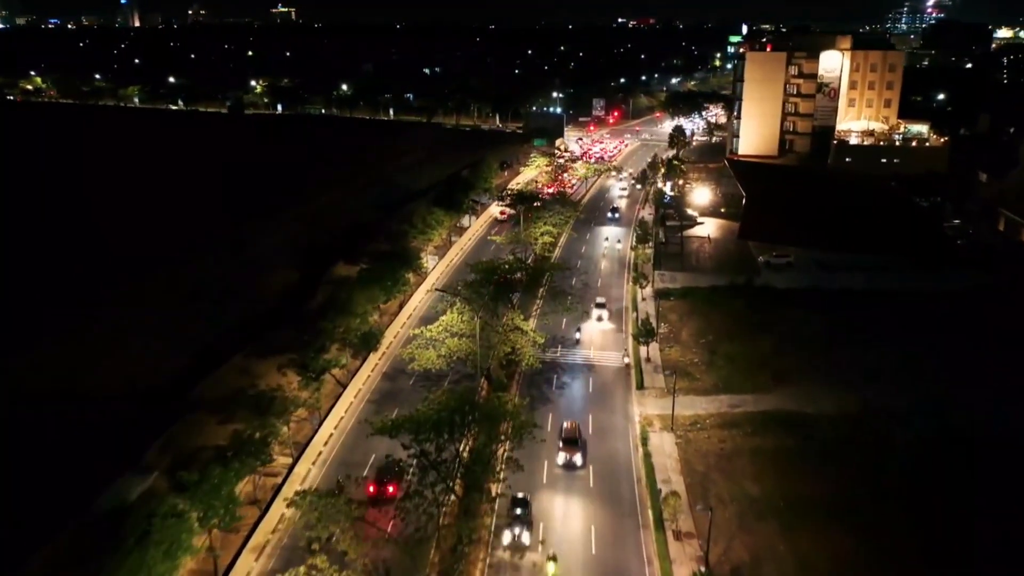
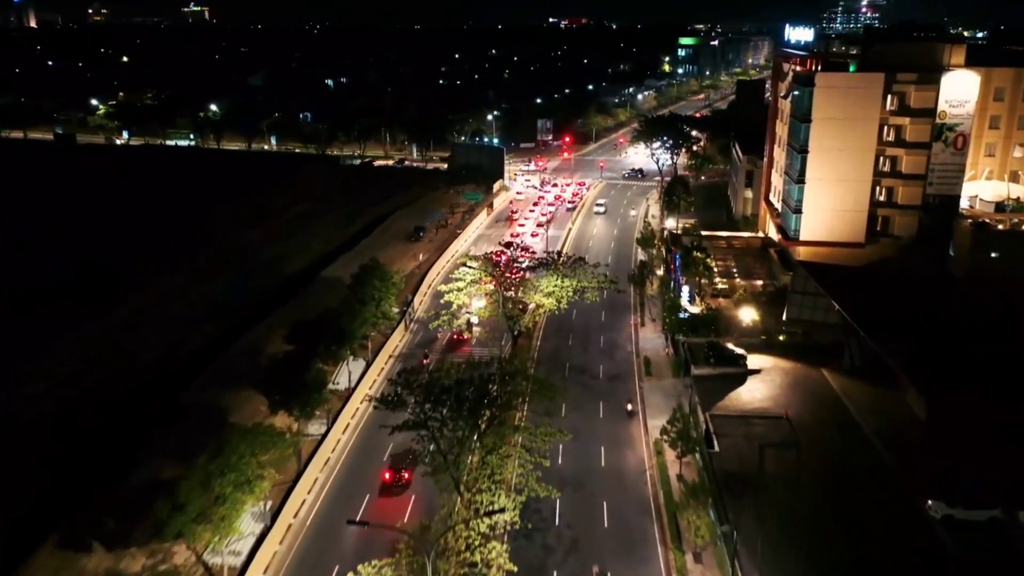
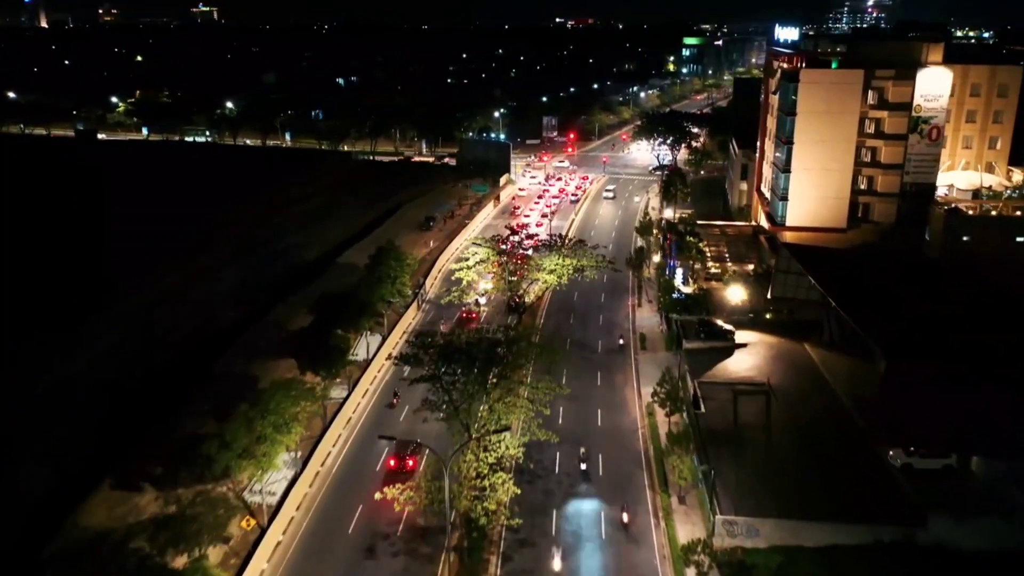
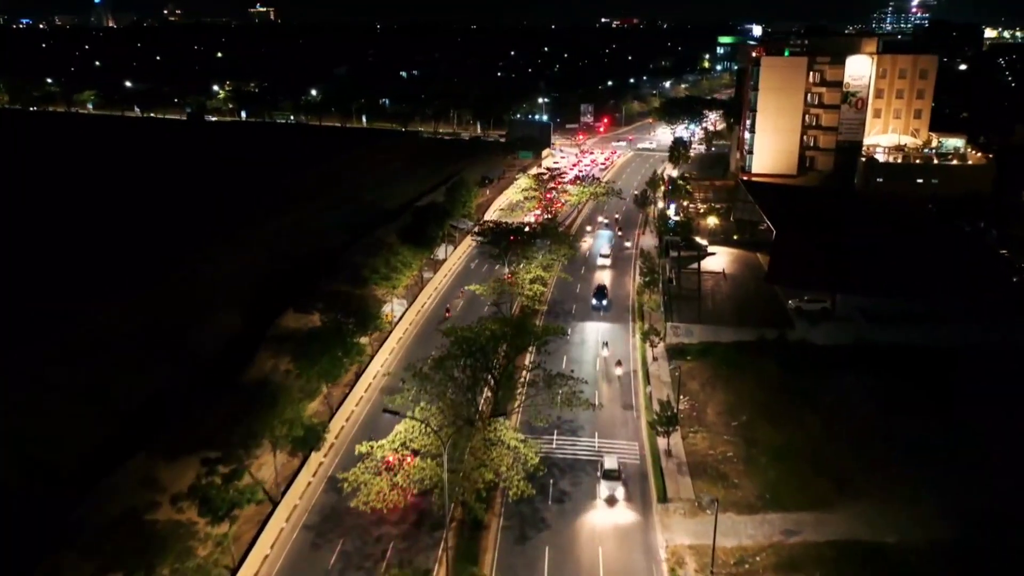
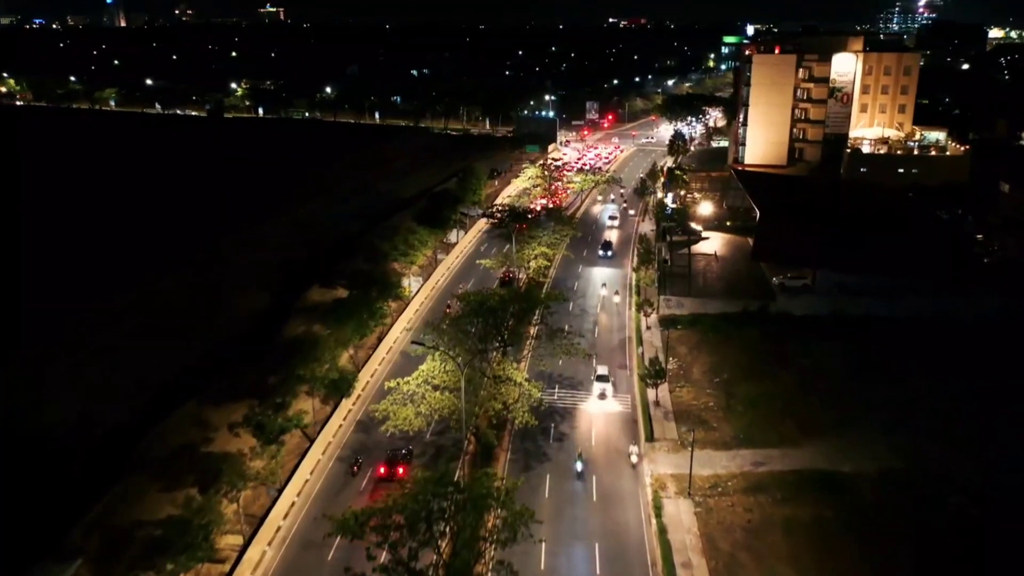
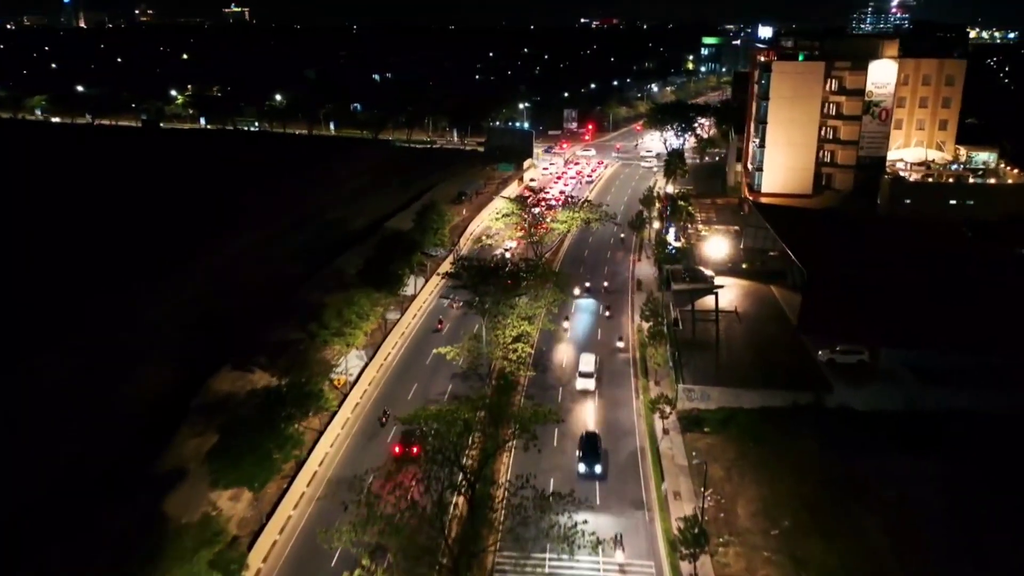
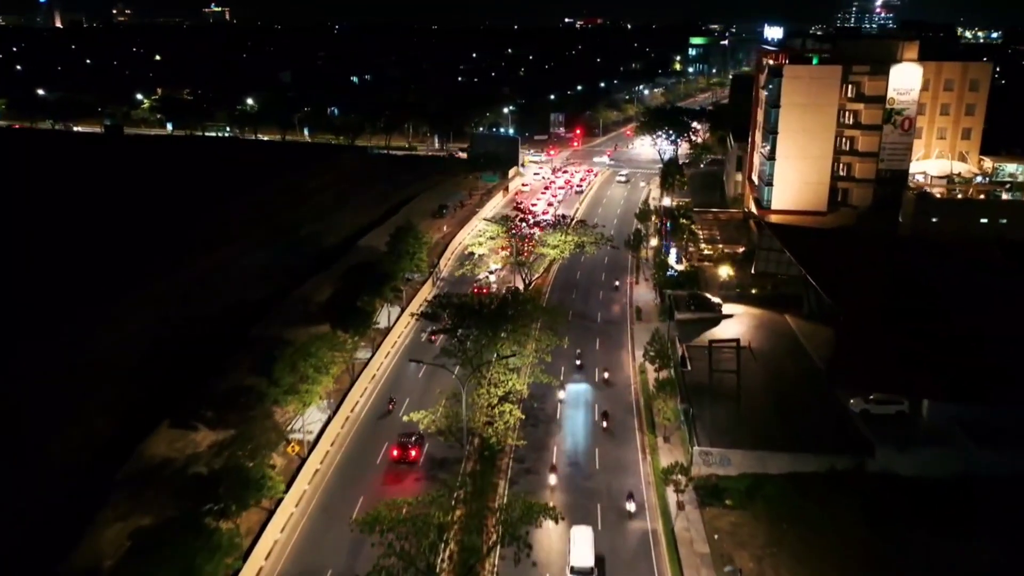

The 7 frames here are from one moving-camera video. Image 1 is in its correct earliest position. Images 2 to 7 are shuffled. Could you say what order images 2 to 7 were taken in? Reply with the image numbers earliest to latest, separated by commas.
5, 4, 6, 7, 3, 2
